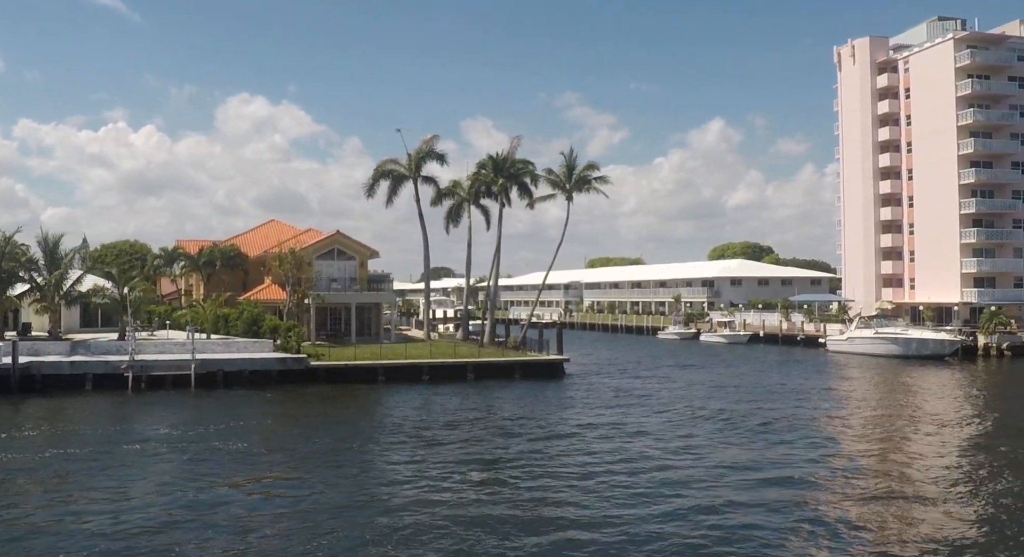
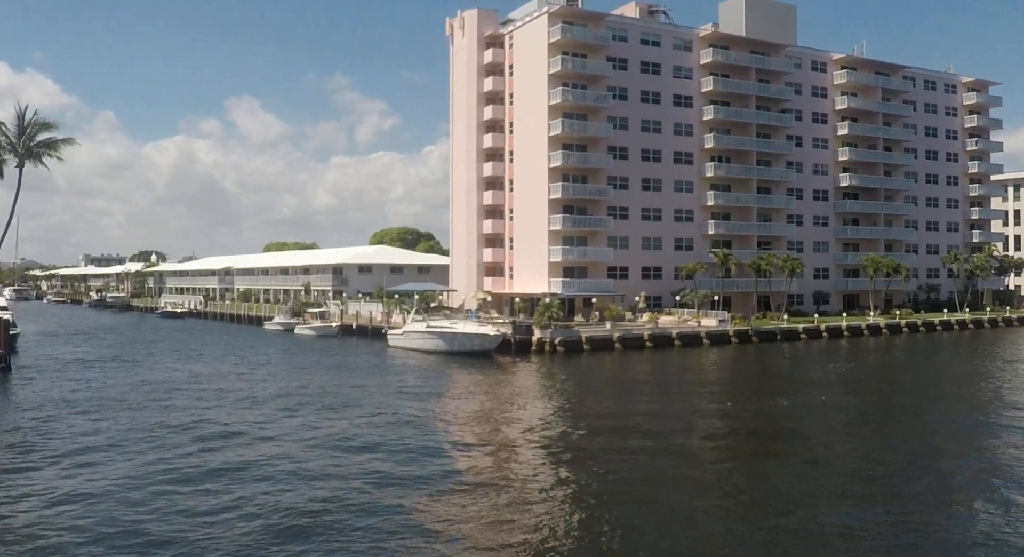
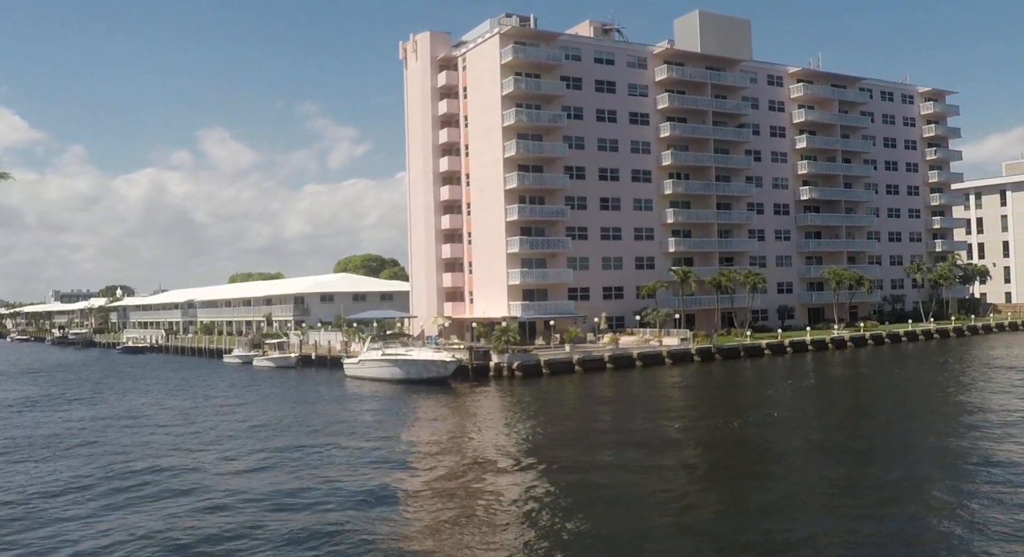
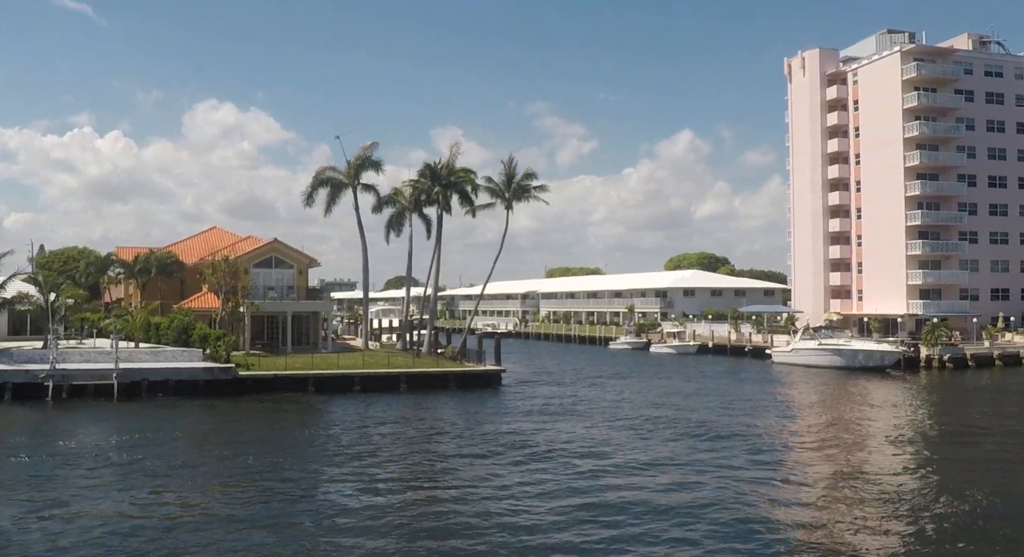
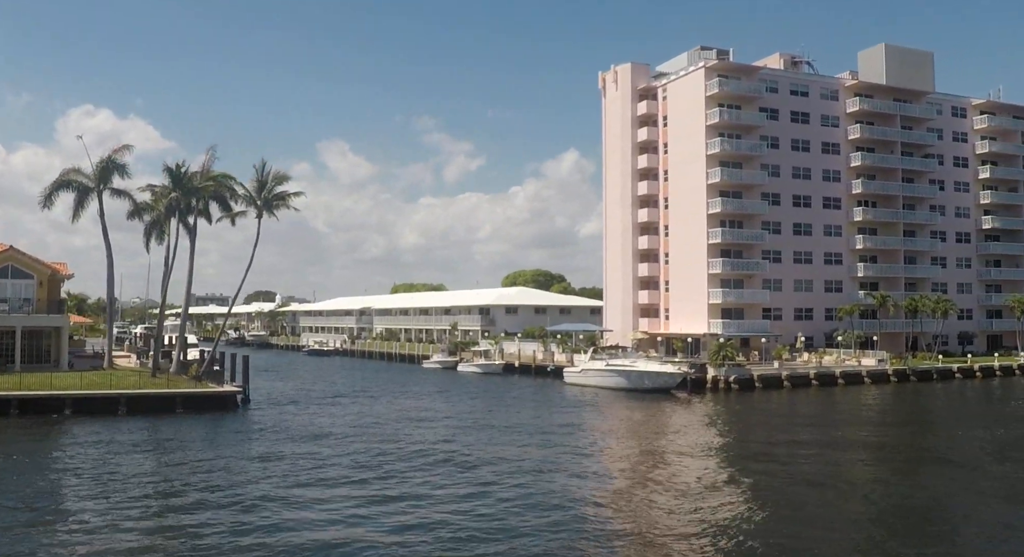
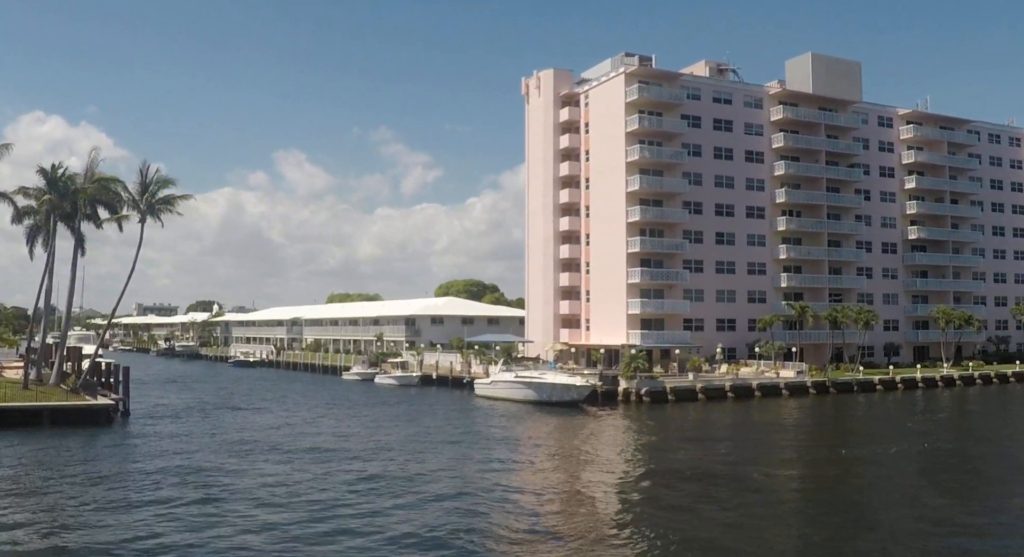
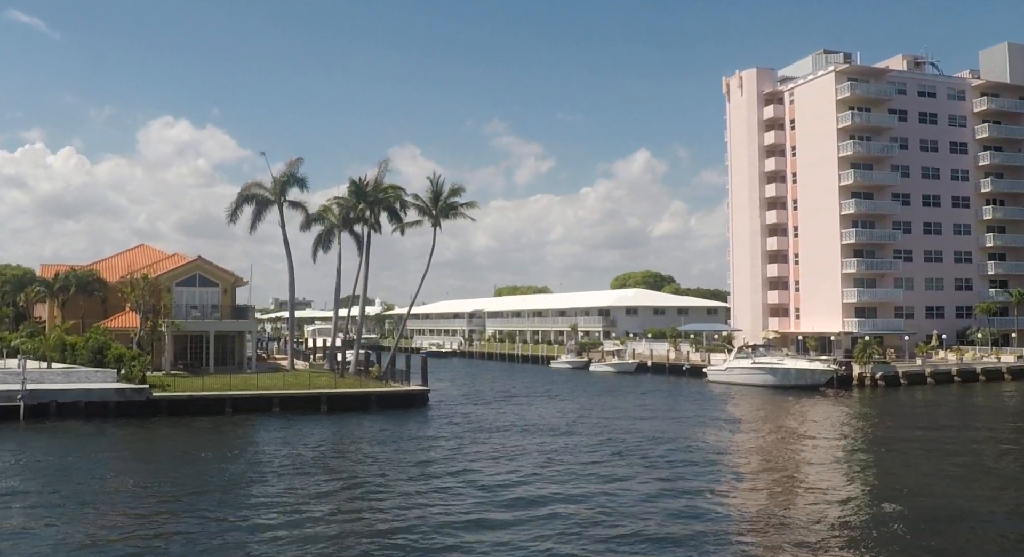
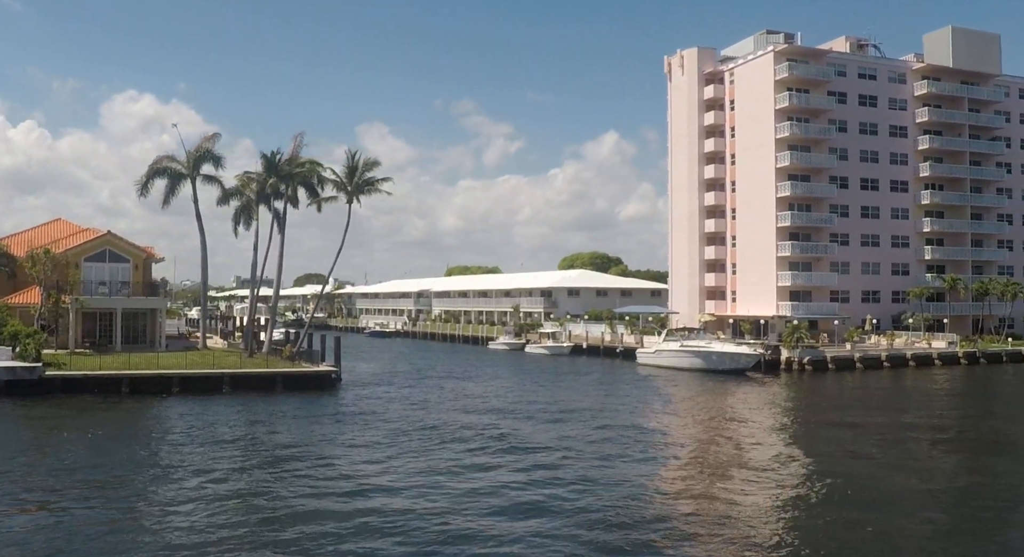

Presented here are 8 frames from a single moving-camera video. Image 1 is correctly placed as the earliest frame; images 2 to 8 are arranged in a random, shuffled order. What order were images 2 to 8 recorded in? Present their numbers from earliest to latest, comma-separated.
4, 7, 8, 5, 6, 2, 3
